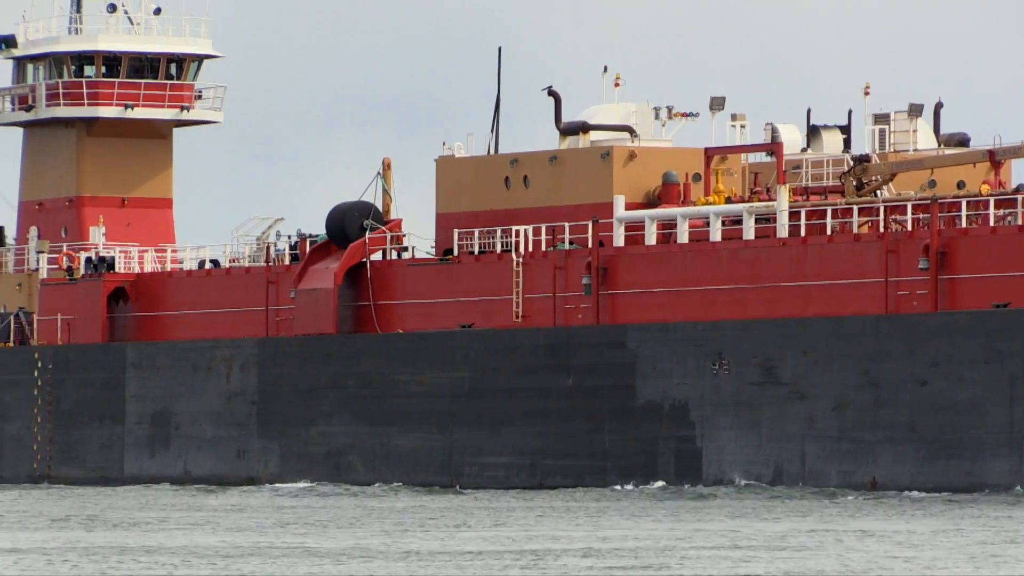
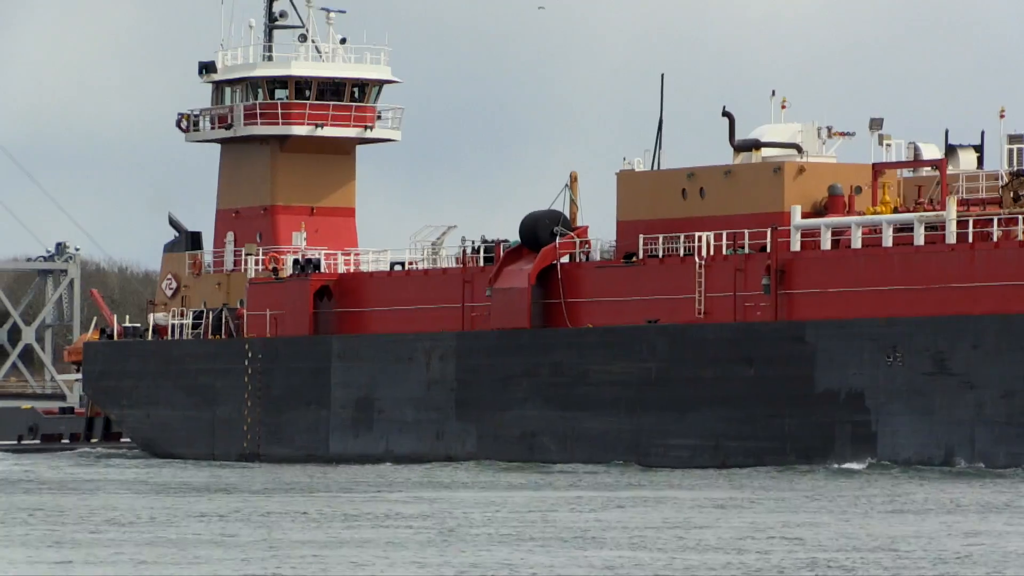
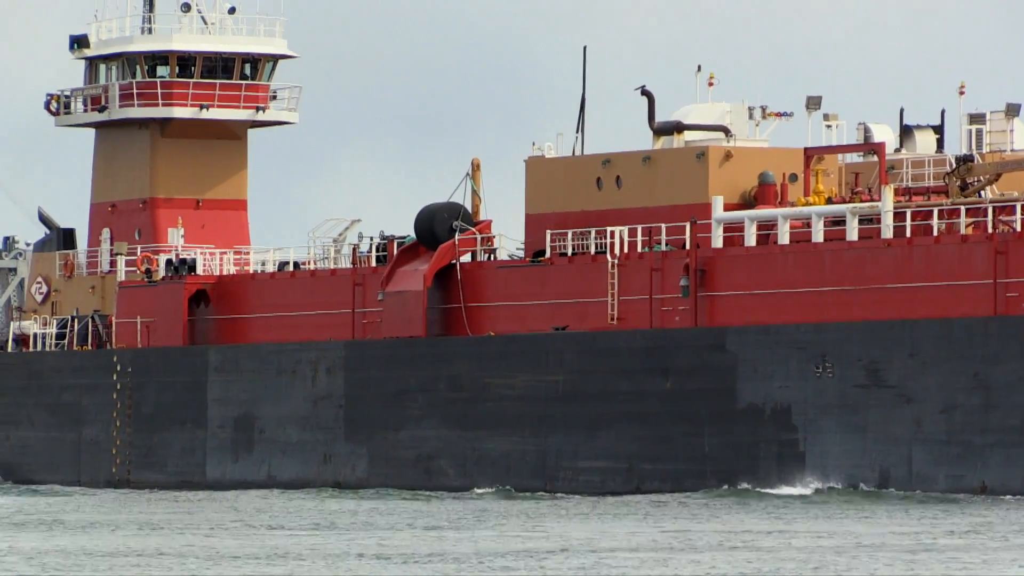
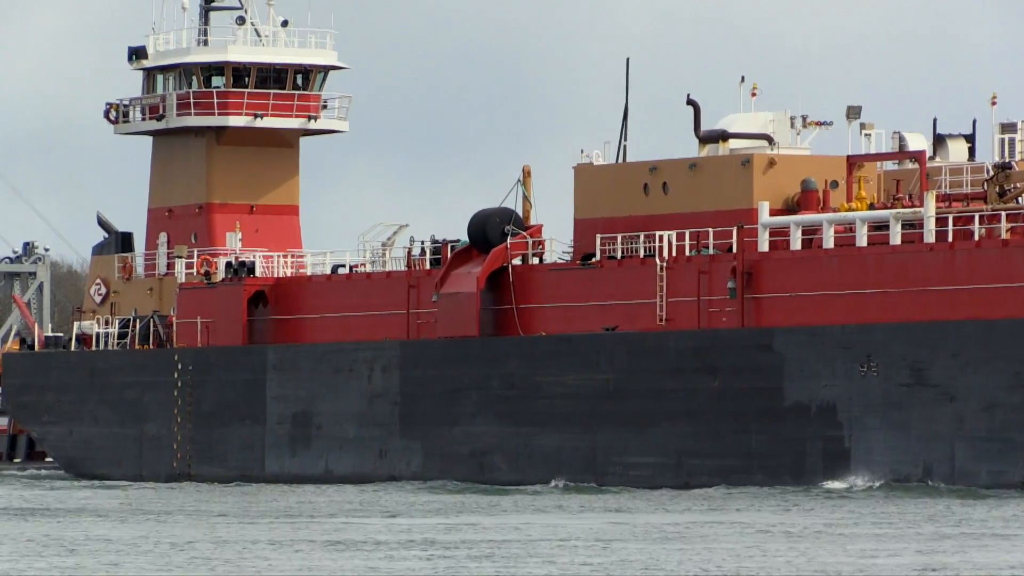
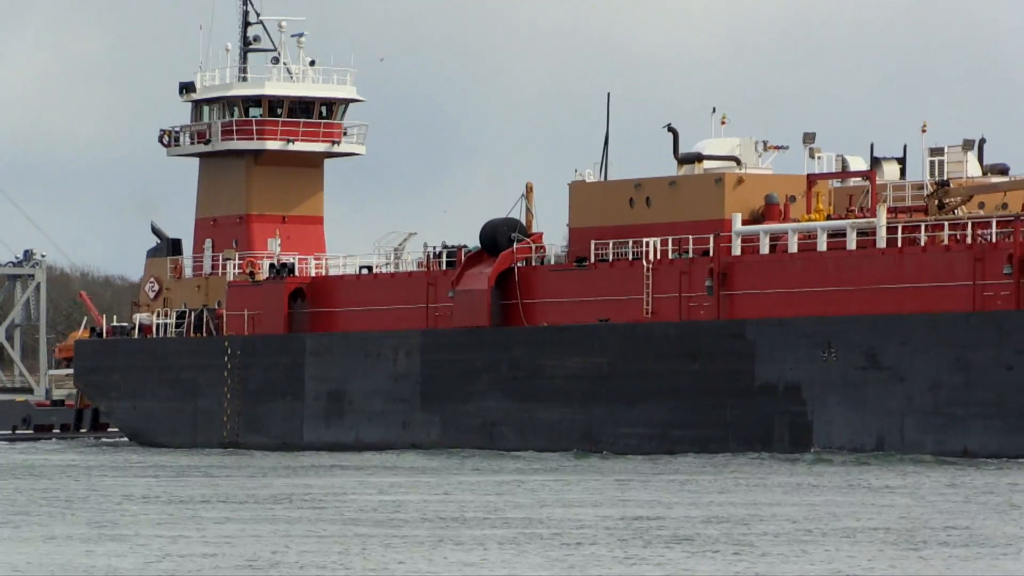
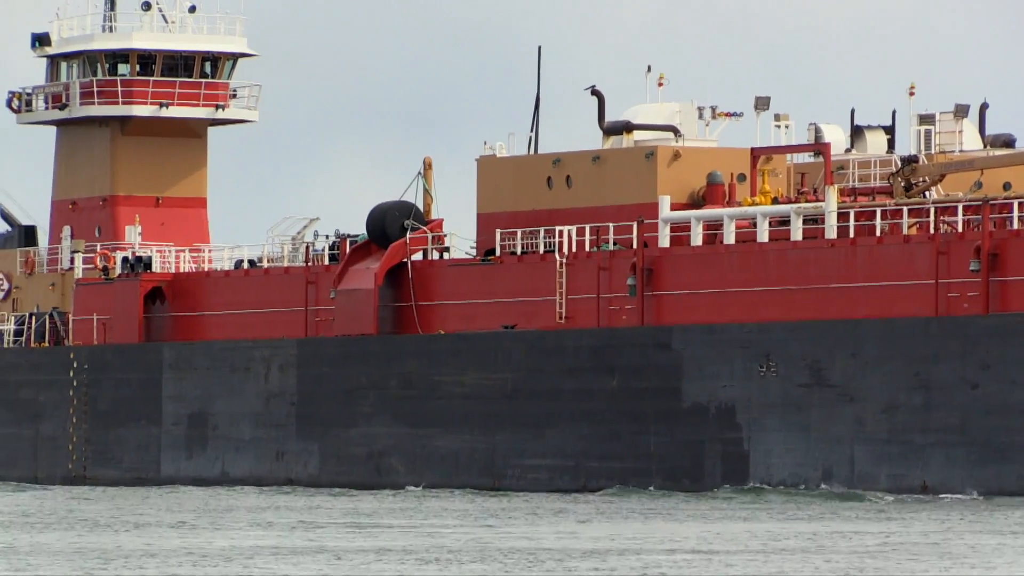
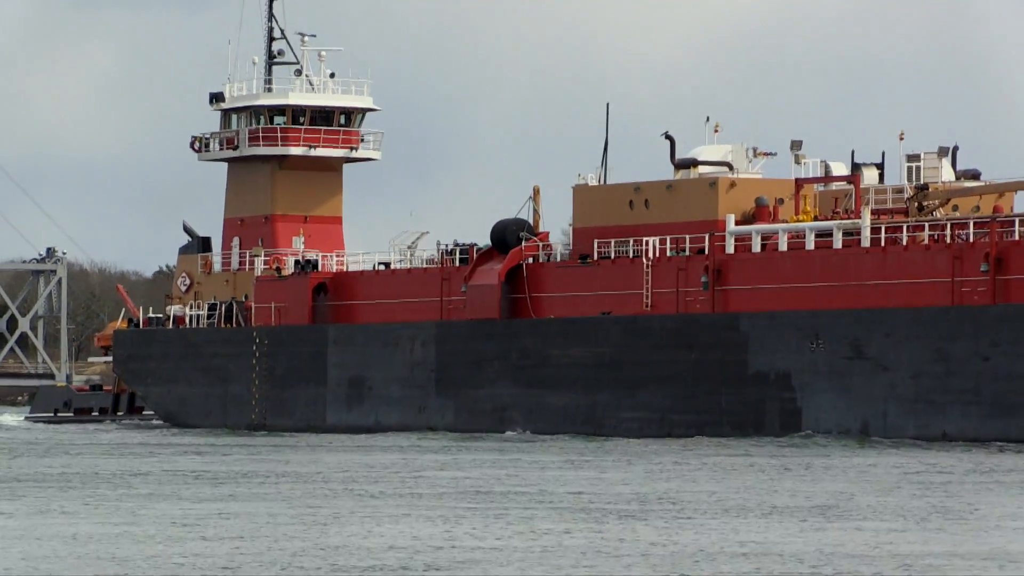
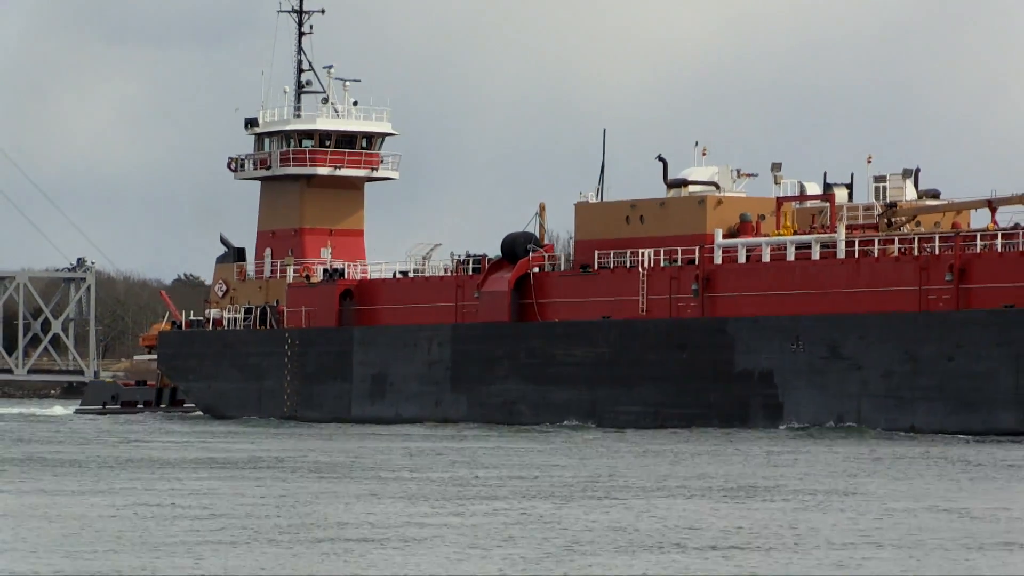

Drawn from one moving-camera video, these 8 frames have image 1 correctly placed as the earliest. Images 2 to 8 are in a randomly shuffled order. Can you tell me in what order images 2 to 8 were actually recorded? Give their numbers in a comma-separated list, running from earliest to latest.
6, 3, 4, 2, 5, 7, 8
